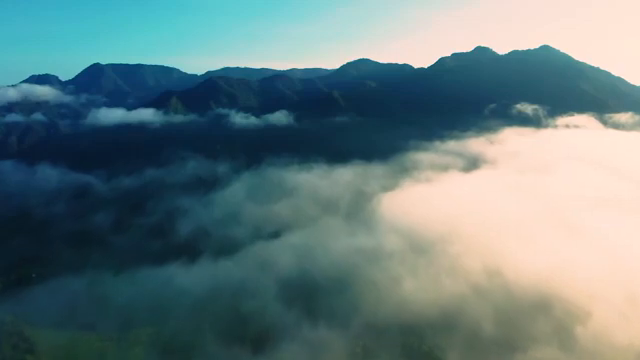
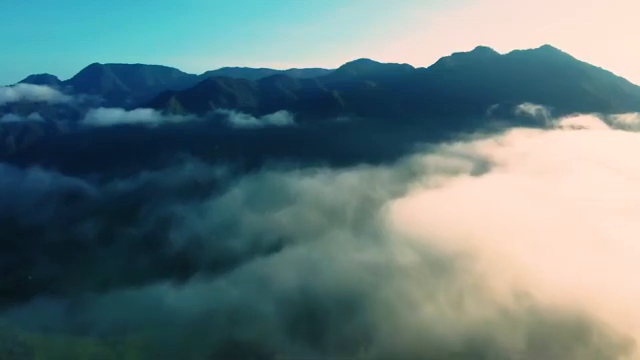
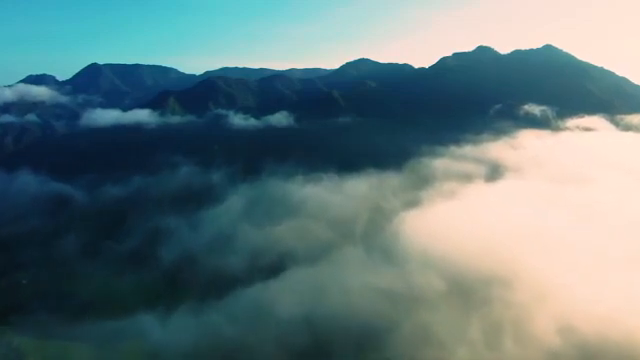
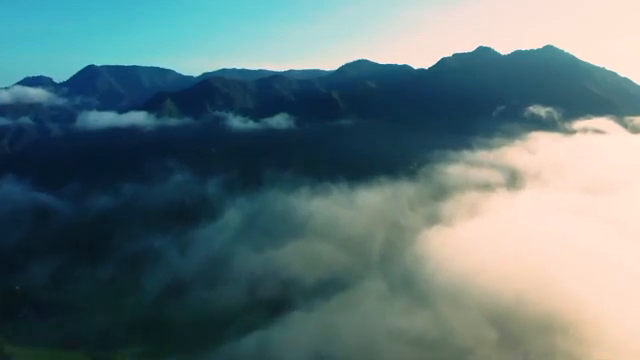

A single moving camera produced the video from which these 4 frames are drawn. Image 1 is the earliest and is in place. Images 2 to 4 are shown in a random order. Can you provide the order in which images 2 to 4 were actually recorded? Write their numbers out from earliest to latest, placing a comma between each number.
2, 3, 4
